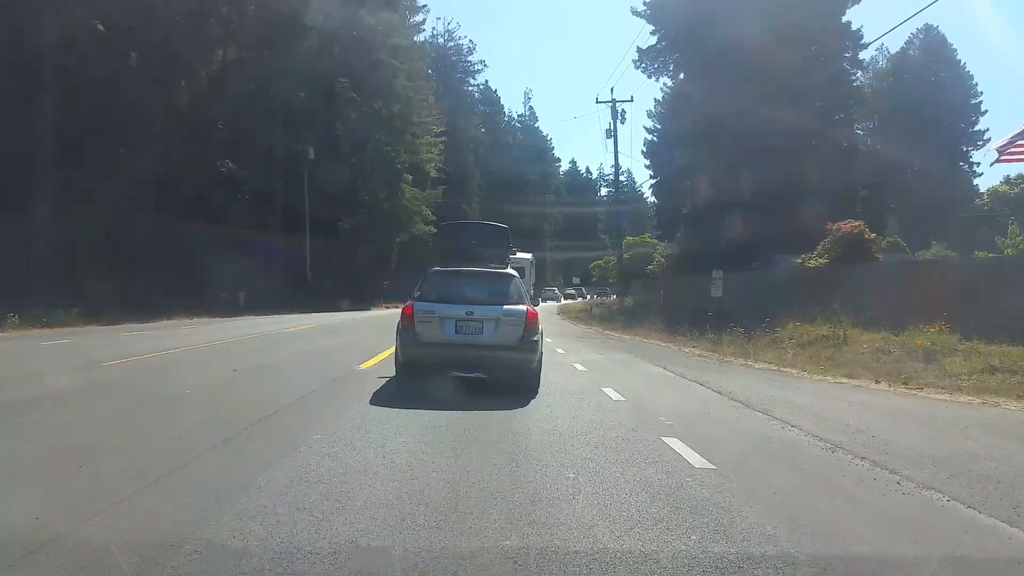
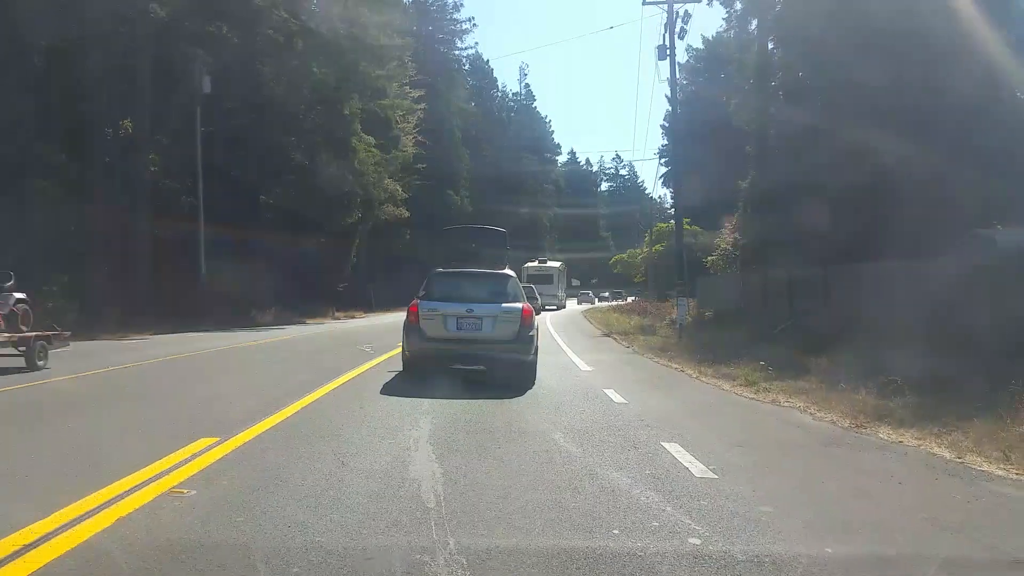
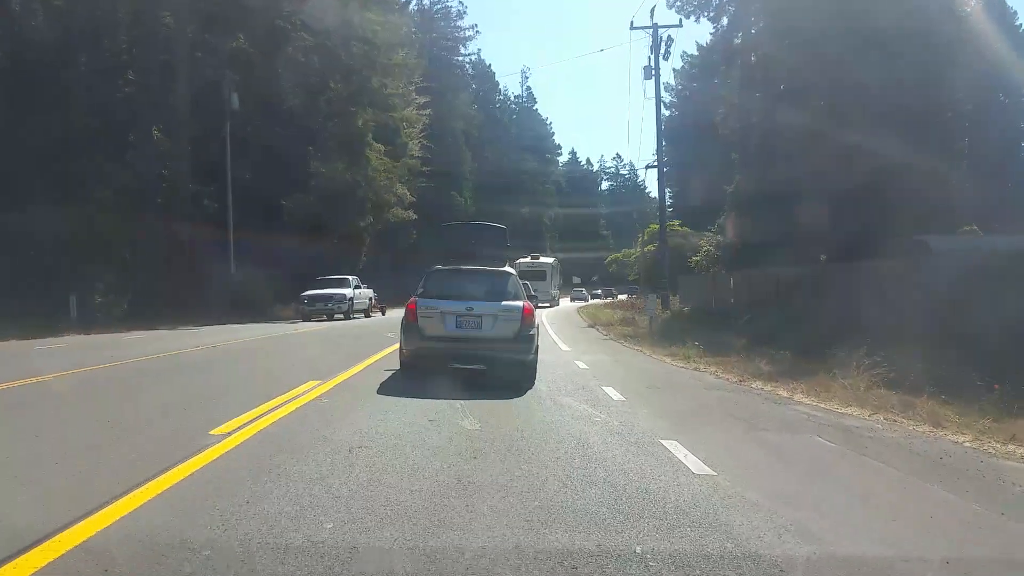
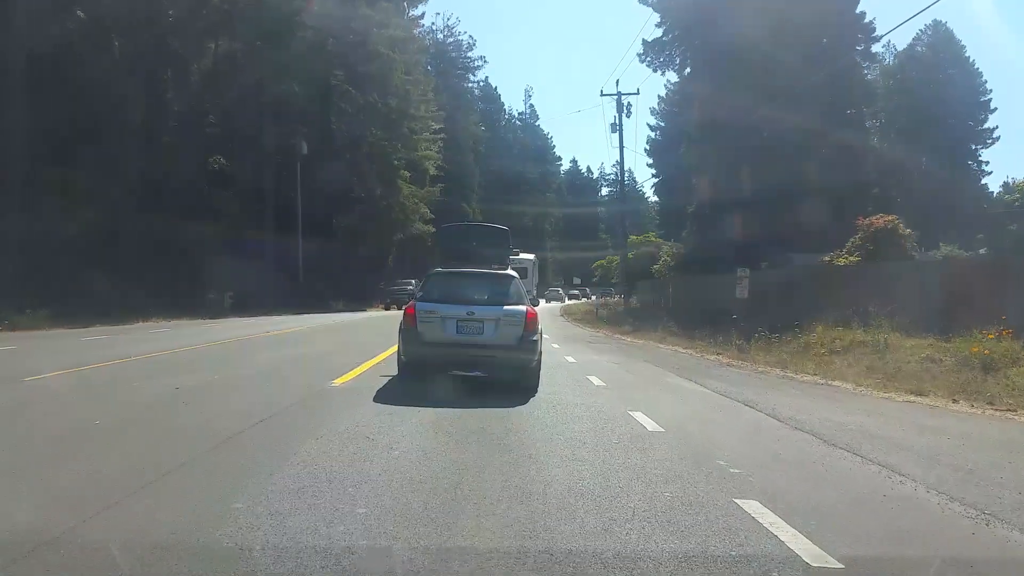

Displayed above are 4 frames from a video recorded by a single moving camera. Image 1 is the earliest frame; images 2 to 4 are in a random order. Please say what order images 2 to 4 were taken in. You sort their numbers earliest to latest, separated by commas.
4, 3, 2
